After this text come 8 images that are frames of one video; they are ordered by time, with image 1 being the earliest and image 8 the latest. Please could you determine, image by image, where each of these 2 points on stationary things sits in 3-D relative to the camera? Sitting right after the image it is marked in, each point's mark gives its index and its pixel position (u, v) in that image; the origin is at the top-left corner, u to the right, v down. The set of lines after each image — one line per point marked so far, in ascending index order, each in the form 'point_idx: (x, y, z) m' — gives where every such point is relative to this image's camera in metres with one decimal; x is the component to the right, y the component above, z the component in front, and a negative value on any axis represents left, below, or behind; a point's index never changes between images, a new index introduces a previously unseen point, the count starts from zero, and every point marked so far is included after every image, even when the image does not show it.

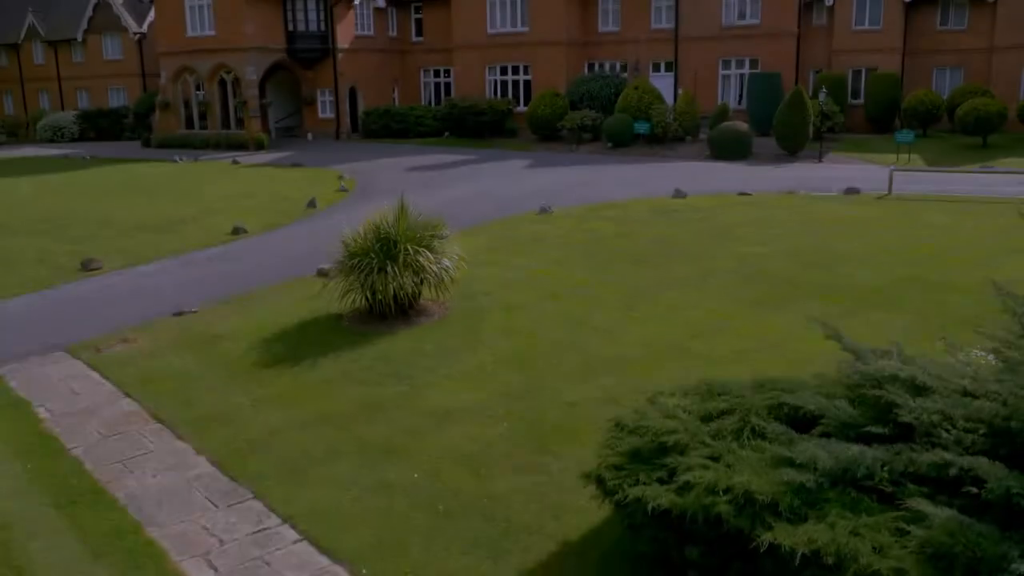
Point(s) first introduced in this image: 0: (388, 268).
0: (-1.9, +0.3, +12.2) m
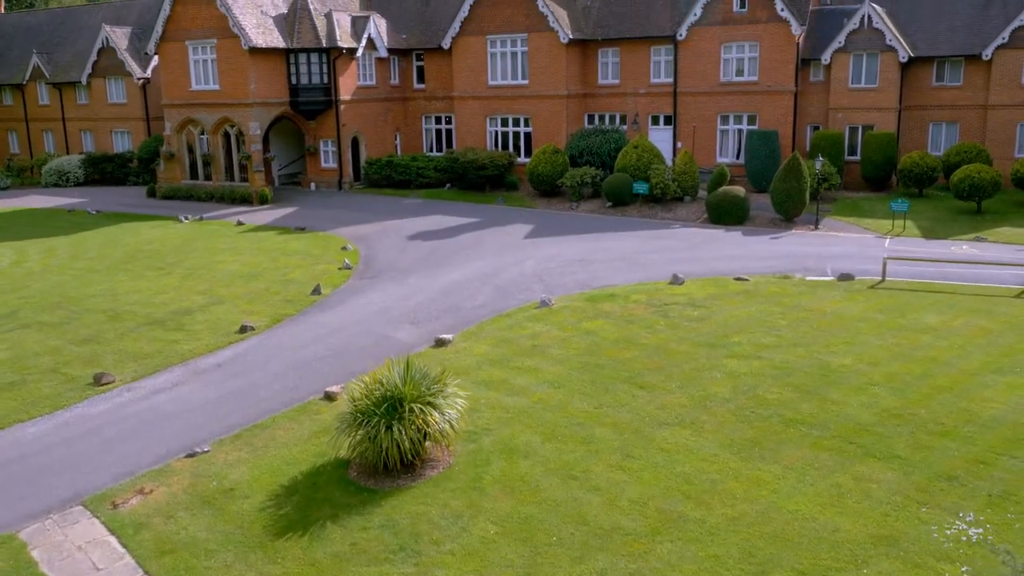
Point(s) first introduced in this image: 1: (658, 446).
0: (-1.9, -2.2, +12.7) m
1: (+2.6, -2.7, +13.9) m
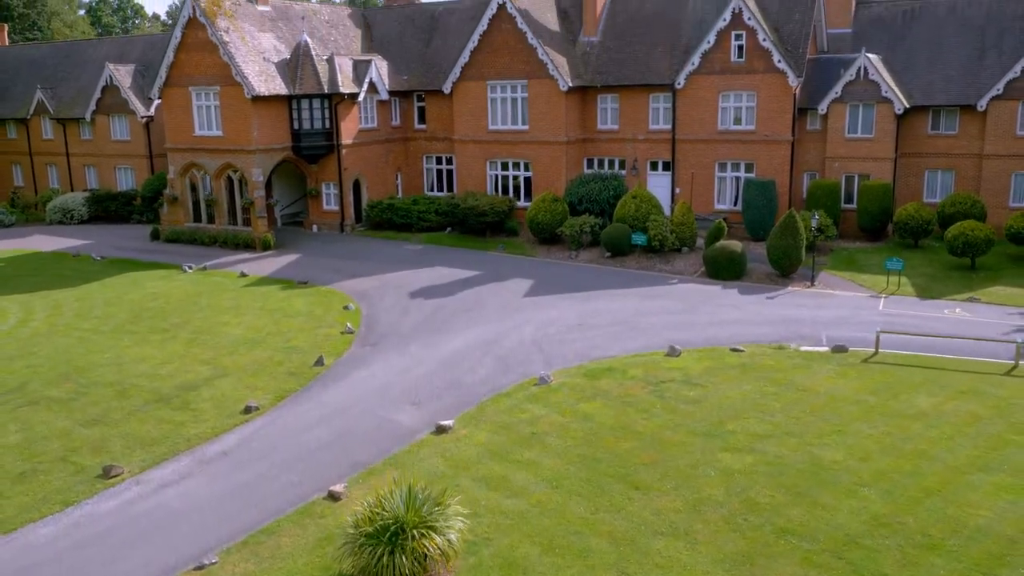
0: (-1.9, -4.4, +13.1) m
1: (+2.5, -4.9, +14.3) m
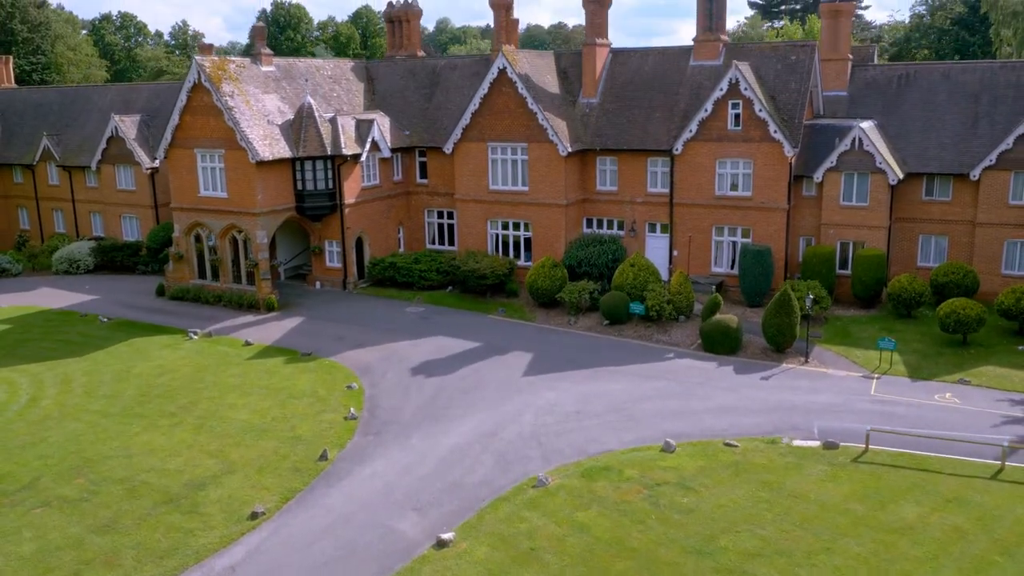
0: (-2.0, -7.4, +13.8) m
1: (+2.5, -7.9, +14.9) m
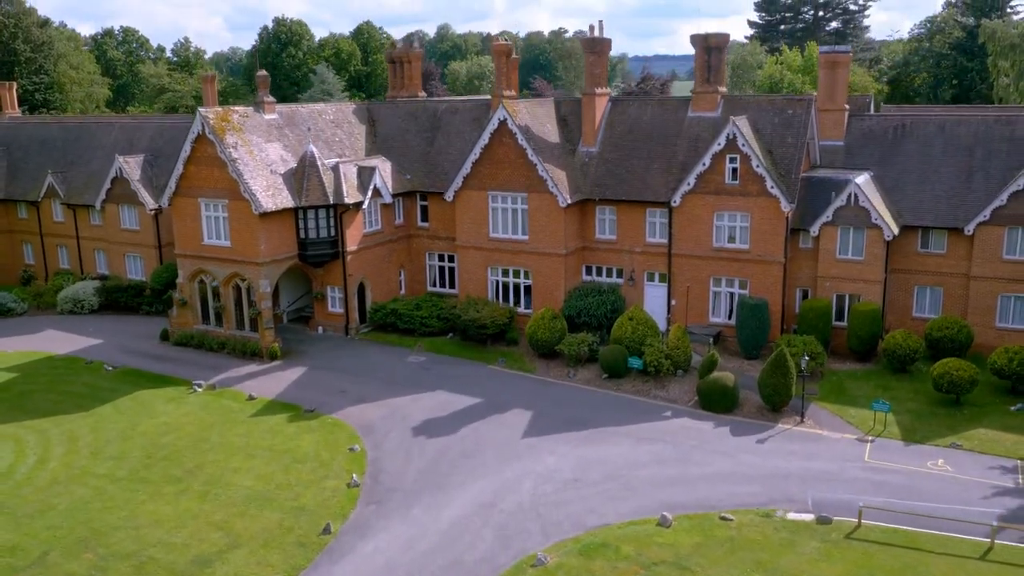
0: (-2.0, -9.8, +14.3) m
1: (+2.5, -10.3, +15.4) m
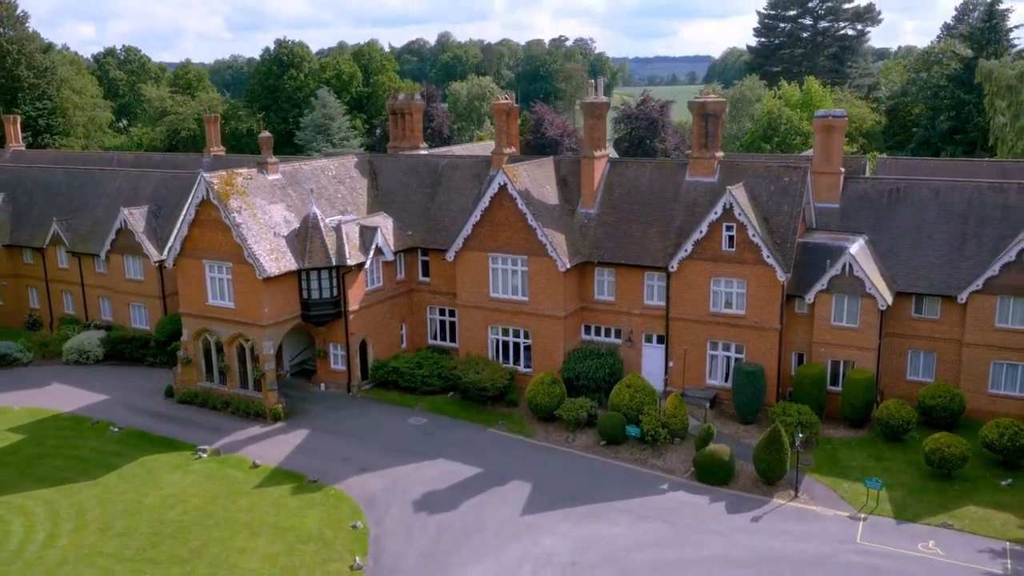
0: (-2.0, -12.9, +14.9) m
1: (+2.4, -13.4, +16.0) m
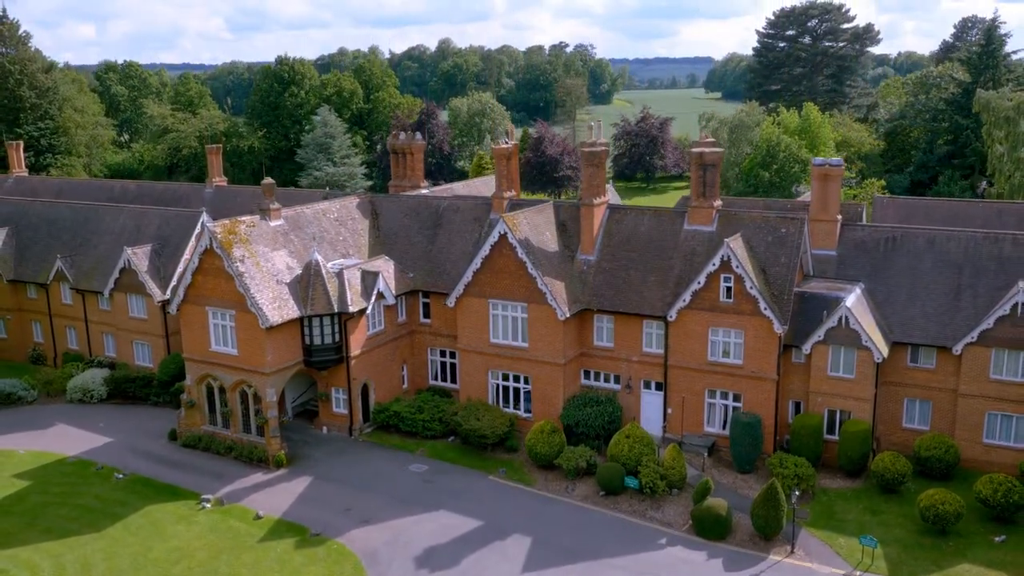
0: (-2.0, -15.3, +15.3) m
1: (+2.4, -15.8, +16.5) m
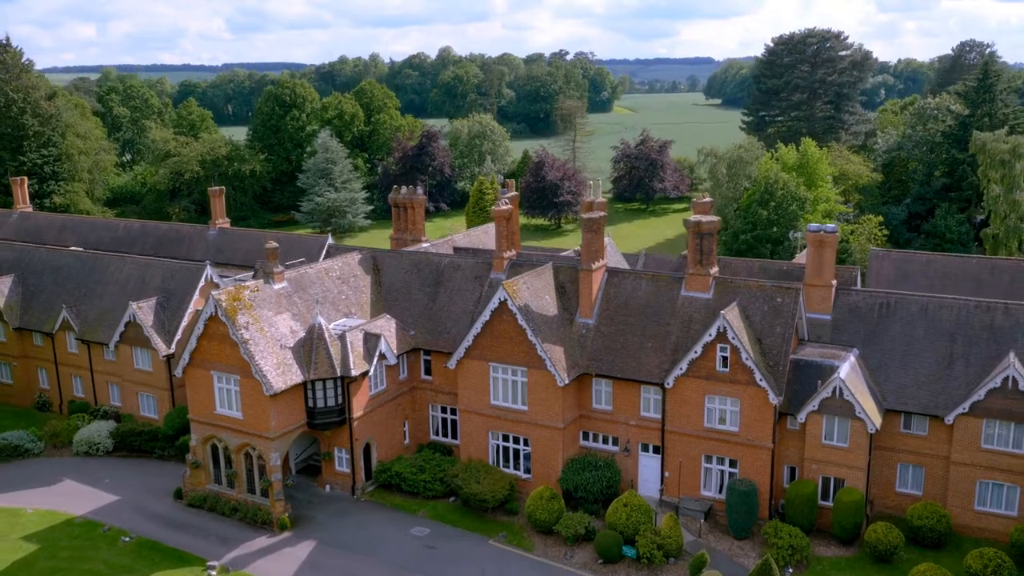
0: (-2.0, -18.7, +16.0) m
1: (+2.4, -19.2, +17.2) m
